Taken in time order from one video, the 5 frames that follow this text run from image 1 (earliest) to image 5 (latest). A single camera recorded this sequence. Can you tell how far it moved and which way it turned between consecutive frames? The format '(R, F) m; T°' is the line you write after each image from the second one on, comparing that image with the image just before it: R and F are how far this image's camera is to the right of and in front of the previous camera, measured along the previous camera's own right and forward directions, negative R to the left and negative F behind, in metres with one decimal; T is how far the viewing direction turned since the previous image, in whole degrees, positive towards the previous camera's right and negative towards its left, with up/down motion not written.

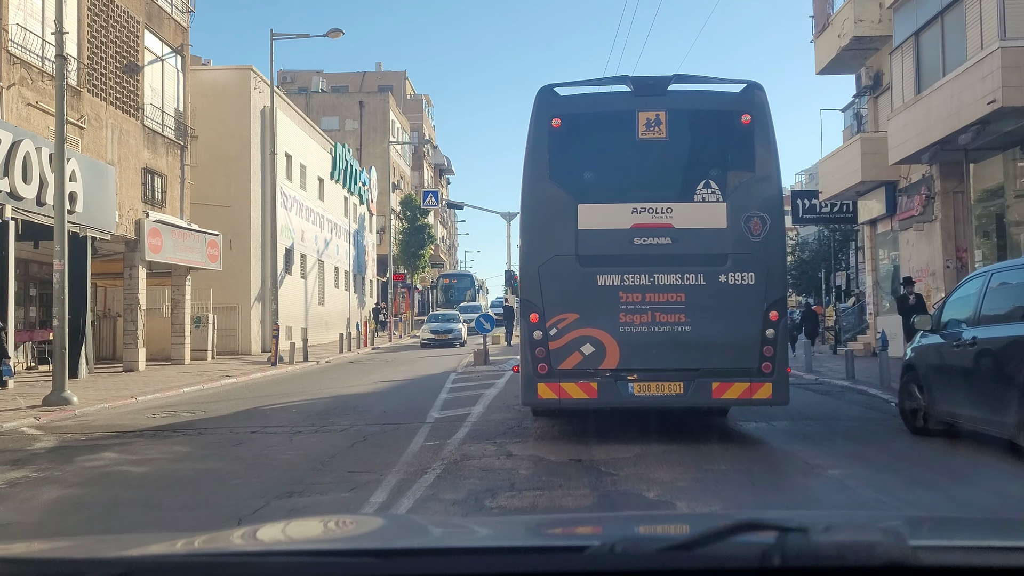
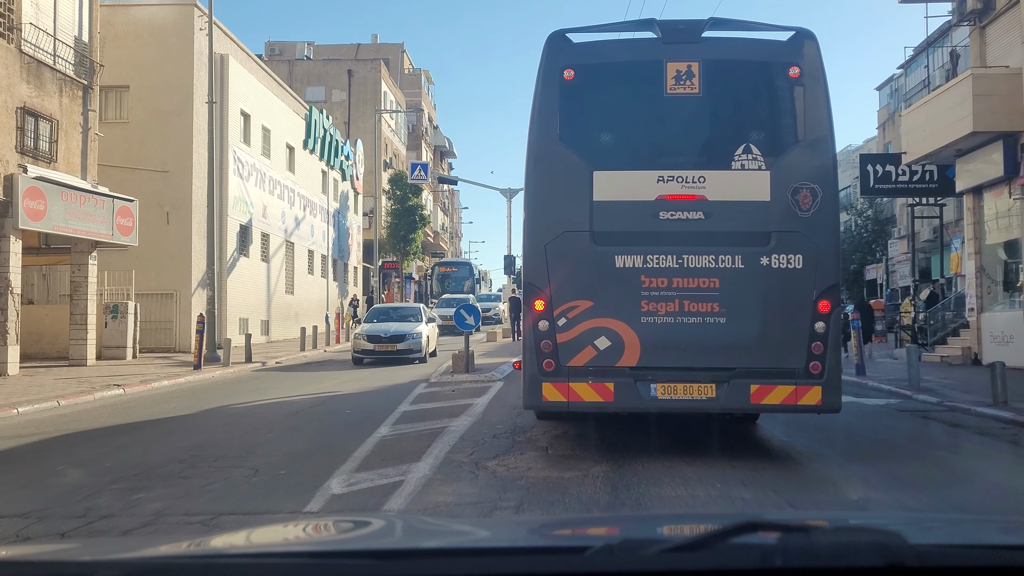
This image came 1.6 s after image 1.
(0.0, +0.7) m; 0°
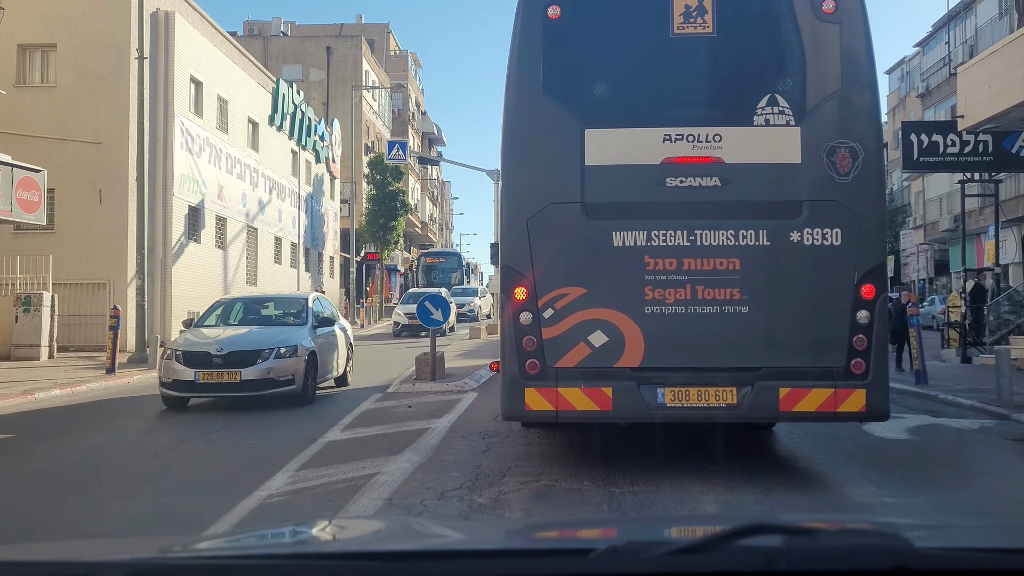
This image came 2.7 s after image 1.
(+0.1, +0.6) m; 0°
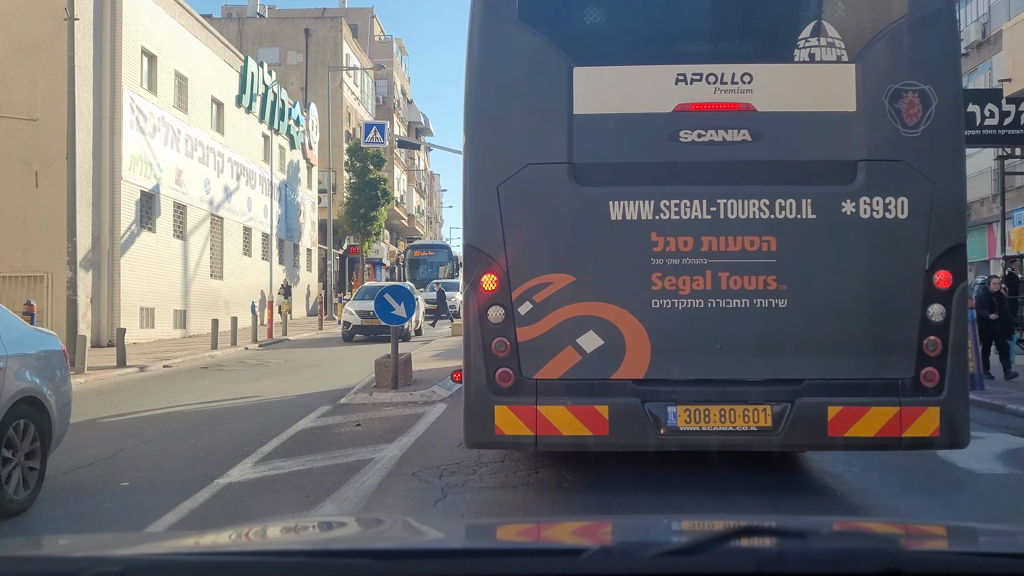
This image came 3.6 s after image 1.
(+0.1, +0.7) m; 0°
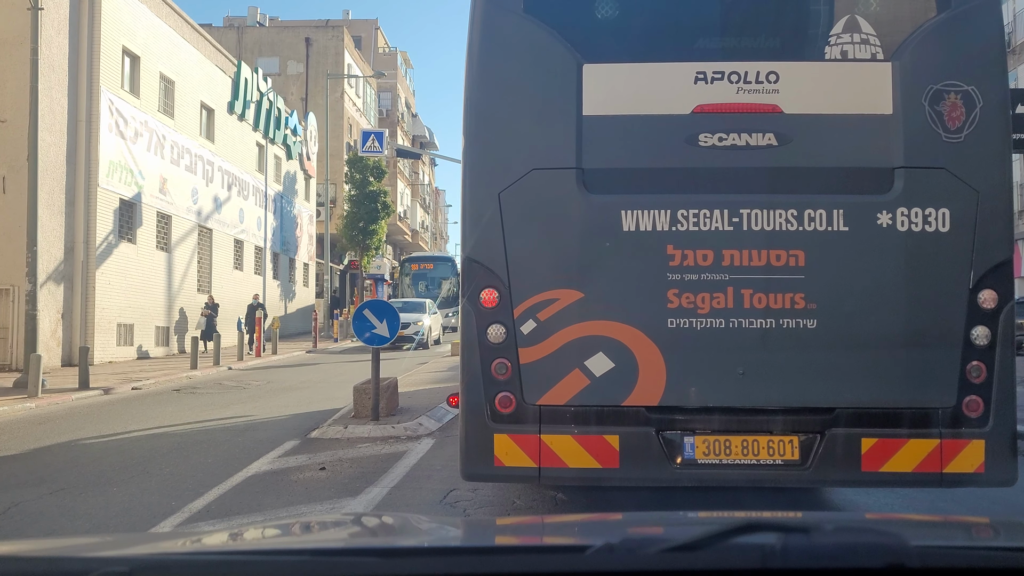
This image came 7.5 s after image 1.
(0.0, +0.2) m; 0°
